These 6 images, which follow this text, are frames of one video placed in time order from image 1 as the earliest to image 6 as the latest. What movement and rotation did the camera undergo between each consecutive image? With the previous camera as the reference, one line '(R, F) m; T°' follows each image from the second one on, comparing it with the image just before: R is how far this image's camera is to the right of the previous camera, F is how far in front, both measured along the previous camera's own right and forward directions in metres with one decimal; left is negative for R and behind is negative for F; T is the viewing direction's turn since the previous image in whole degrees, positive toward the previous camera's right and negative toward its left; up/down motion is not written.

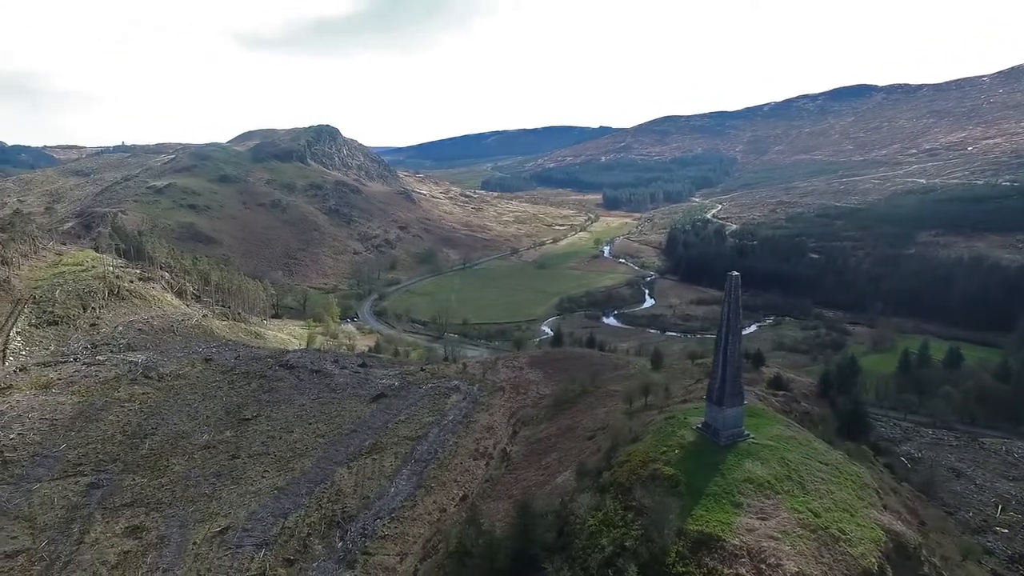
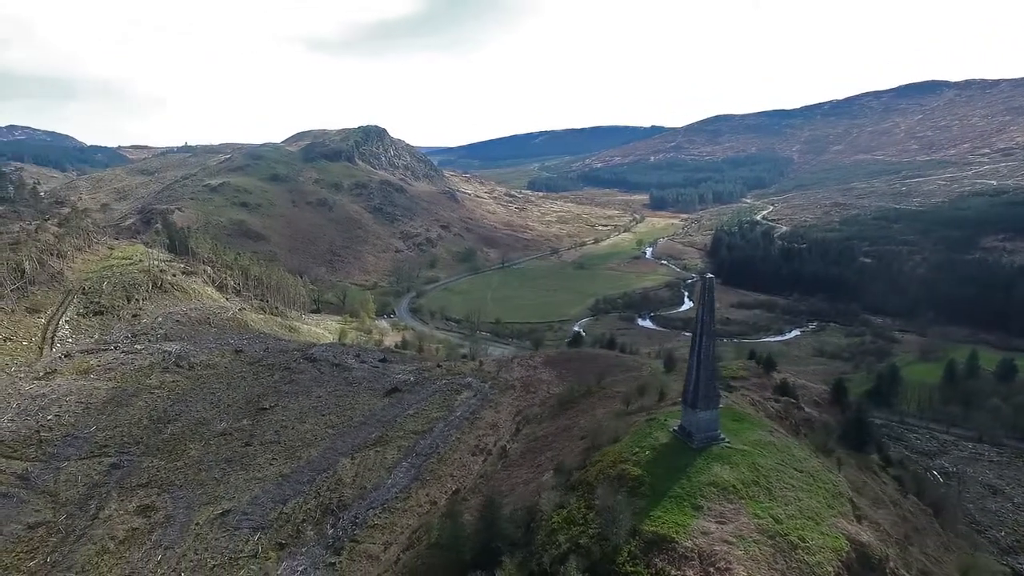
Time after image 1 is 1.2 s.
(+2.3, -0.2) m; -4°
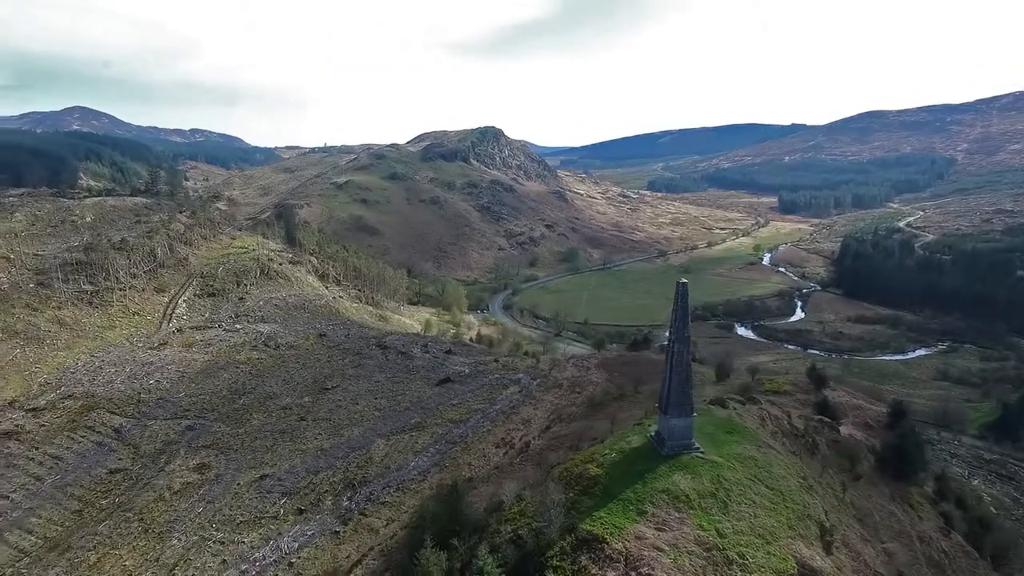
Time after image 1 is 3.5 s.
(+4.4, -0.2) m; -11°
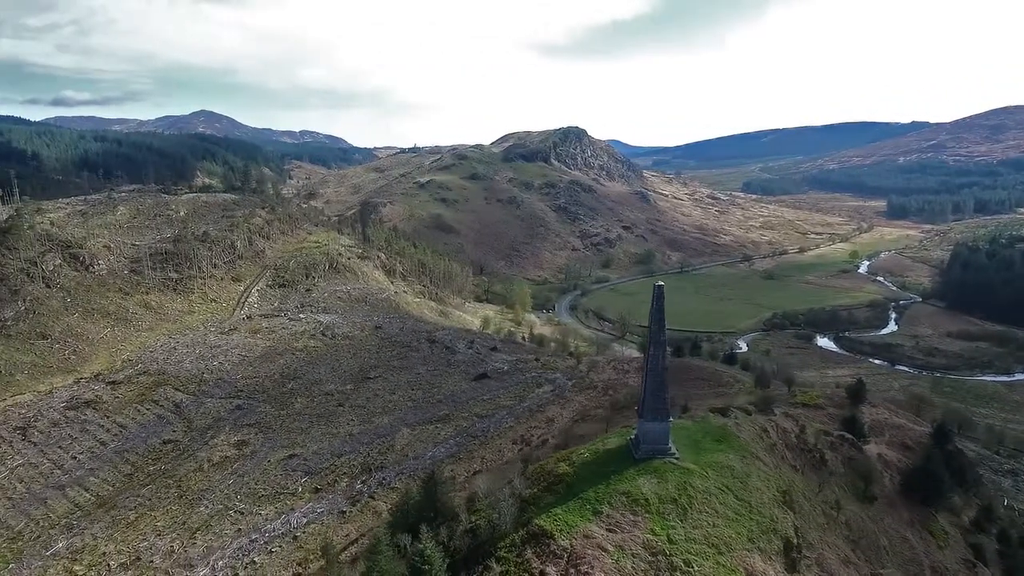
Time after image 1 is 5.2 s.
(+3.2, -0.2) m; -8°
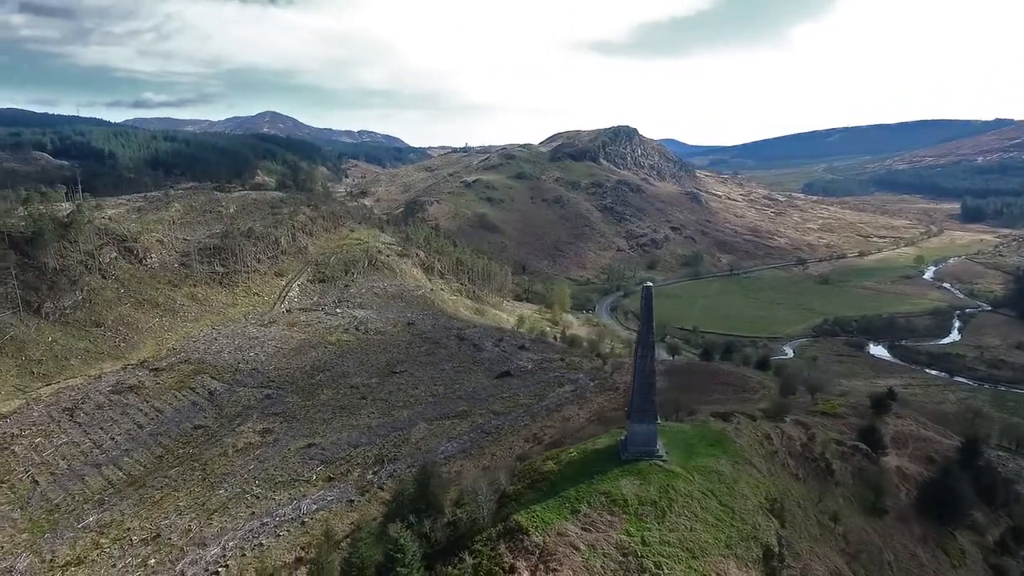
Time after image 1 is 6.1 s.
(+1.8, -0.1) m; -5°
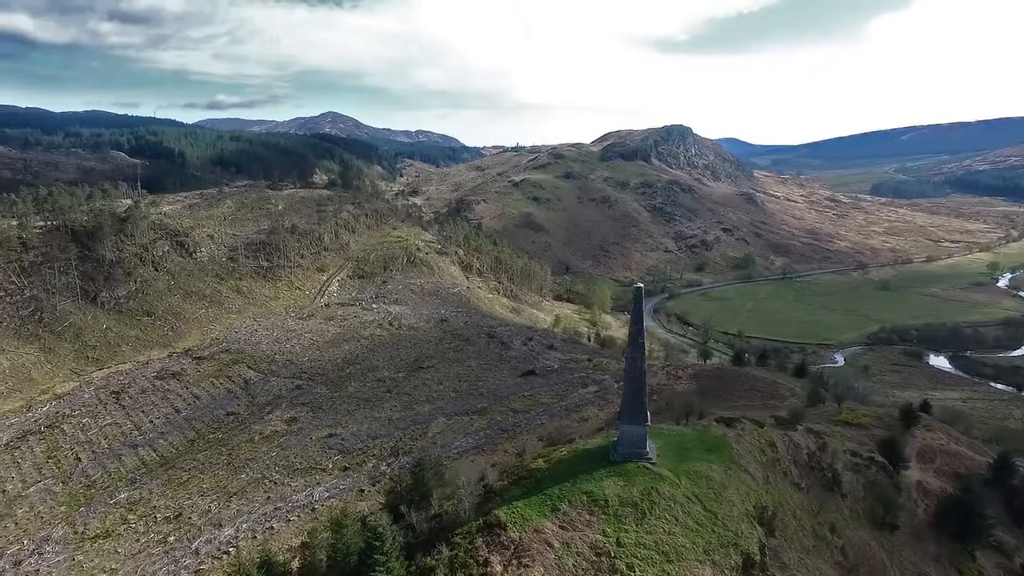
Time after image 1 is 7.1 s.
(+1.8, -0.1) m; -5°
